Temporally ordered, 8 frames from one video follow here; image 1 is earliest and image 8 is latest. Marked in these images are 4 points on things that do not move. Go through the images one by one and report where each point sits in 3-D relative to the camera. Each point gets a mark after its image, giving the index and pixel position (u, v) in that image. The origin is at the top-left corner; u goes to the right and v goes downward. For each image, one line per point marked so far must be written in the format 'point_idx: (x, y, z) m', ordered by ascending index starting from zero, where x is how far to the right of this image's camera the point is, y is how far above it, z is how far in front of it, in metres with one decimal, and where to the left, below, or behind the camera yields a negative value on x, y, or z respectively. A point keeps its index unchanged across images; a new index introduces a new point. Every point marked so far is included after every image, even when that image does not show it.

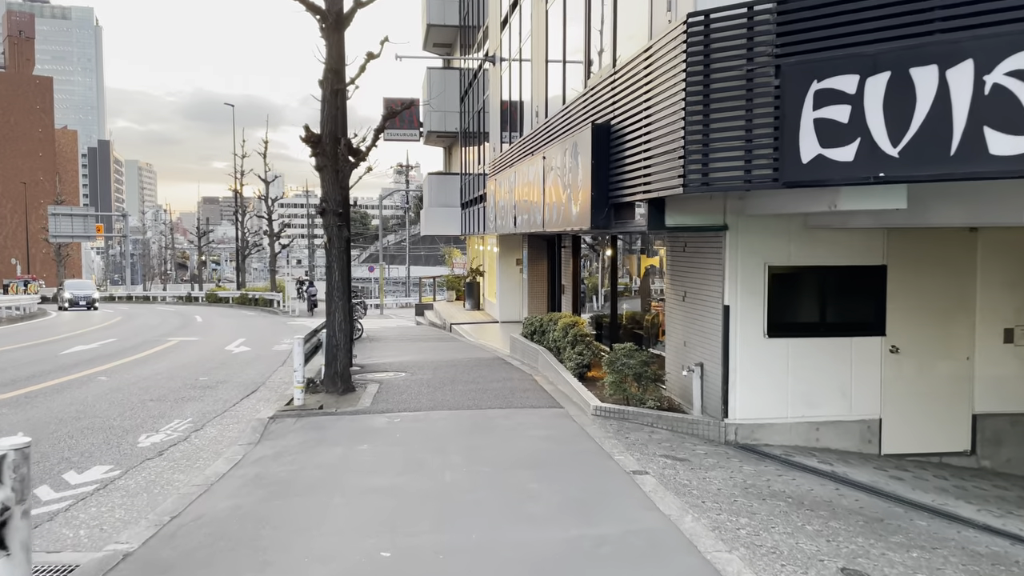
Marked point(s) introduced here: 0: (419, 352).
0: (-1.8, -1.2, +15.7) m
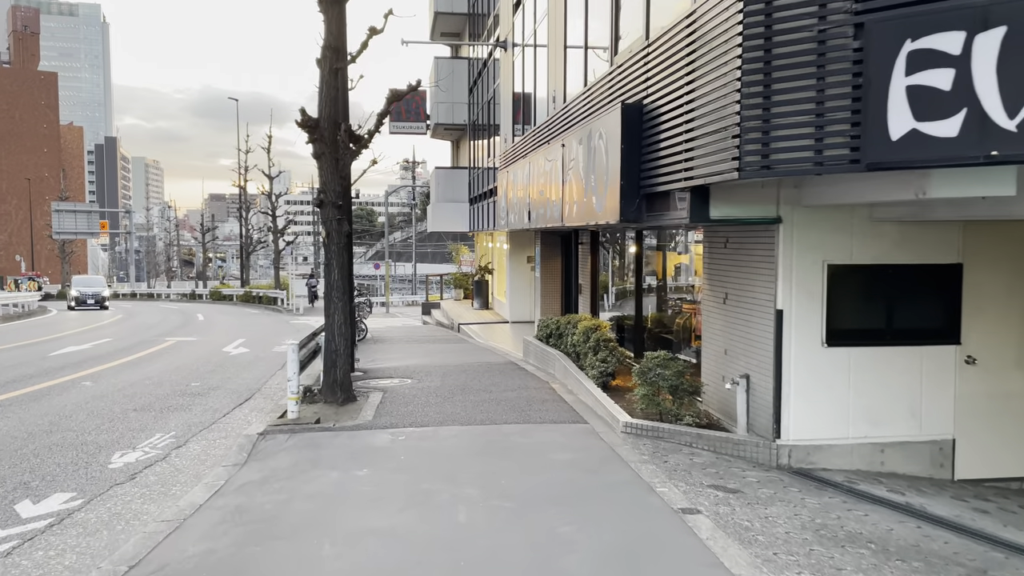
0: (-1.6, -1.2, +14.8) m
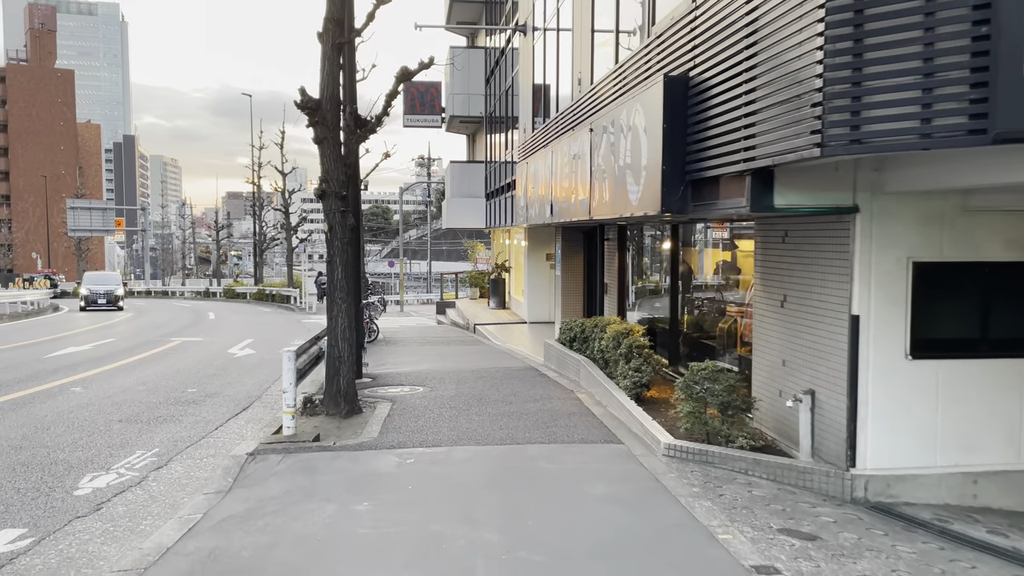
0: (-1.2, -1.2, +13.8) m
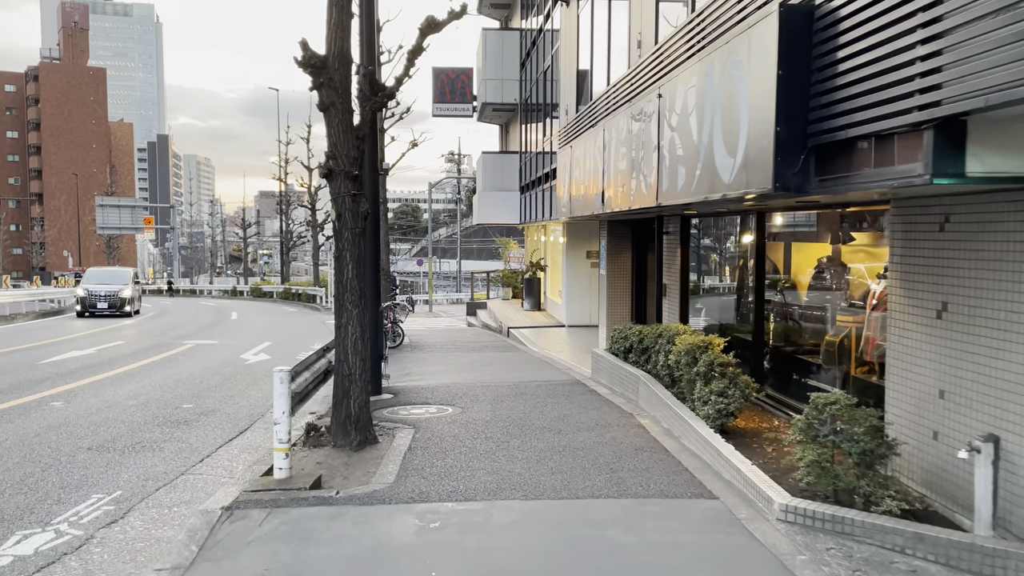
0: (-0.6, -1.2, +12.2) m
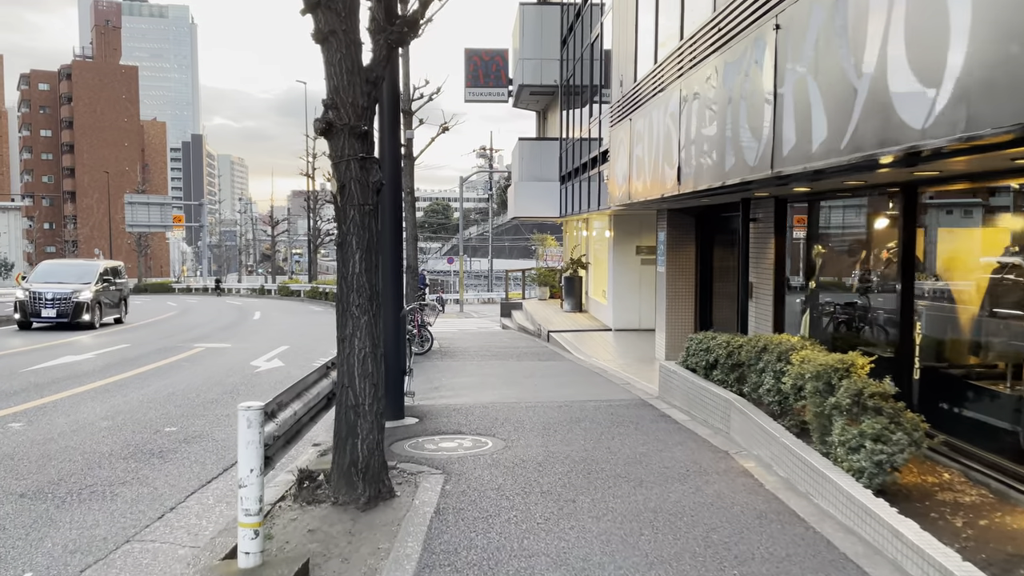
0: (0.0, -1.2, +10.3) m
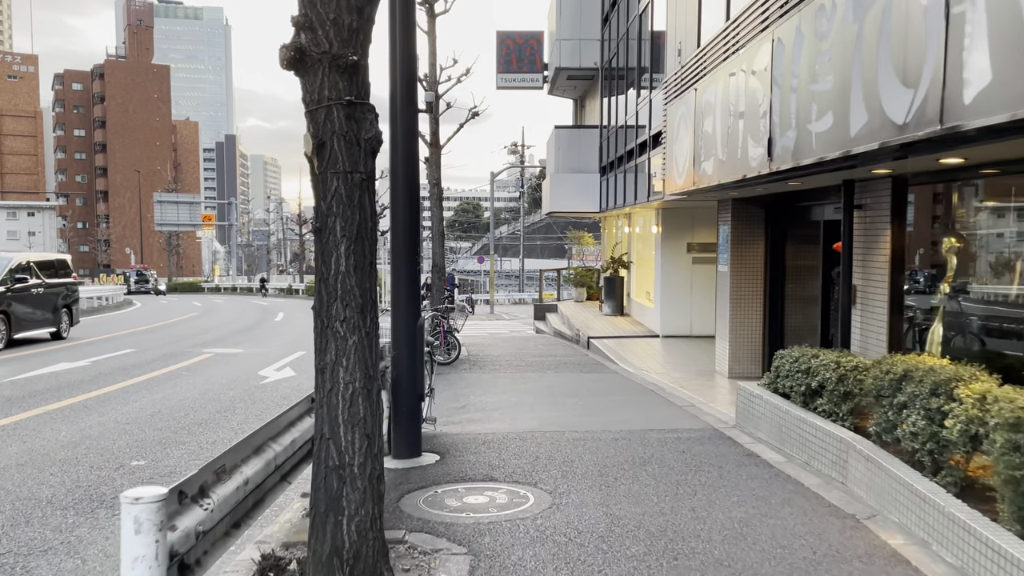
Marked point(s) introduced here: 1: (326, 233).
0: (+0.4, -1.2, +8.7) m
1: (-0.8, +0.2, +3.4) m
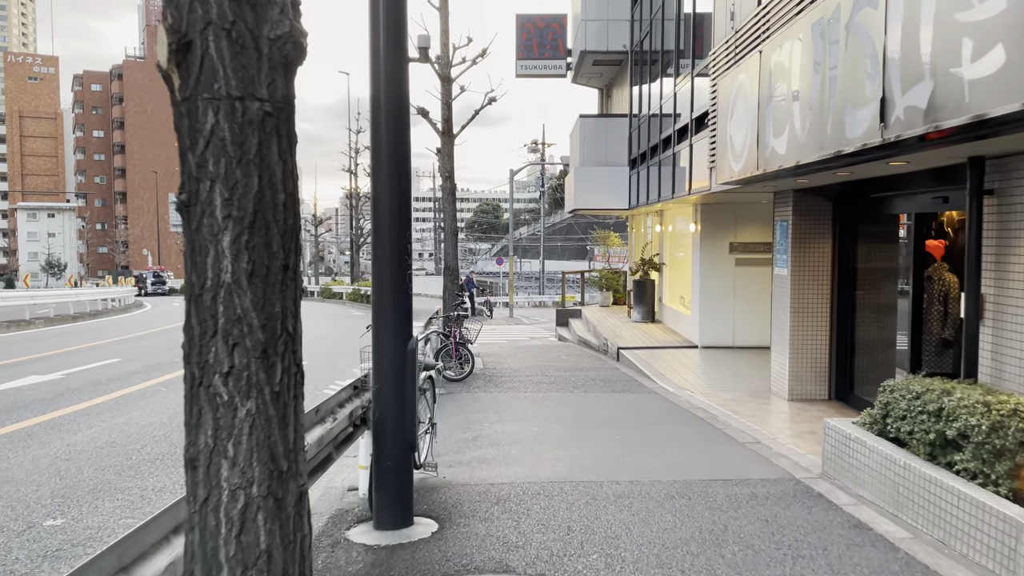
0: (+0.6, -1.3, +7.1) m
1: (-0.7, +0.2, +1.9) m
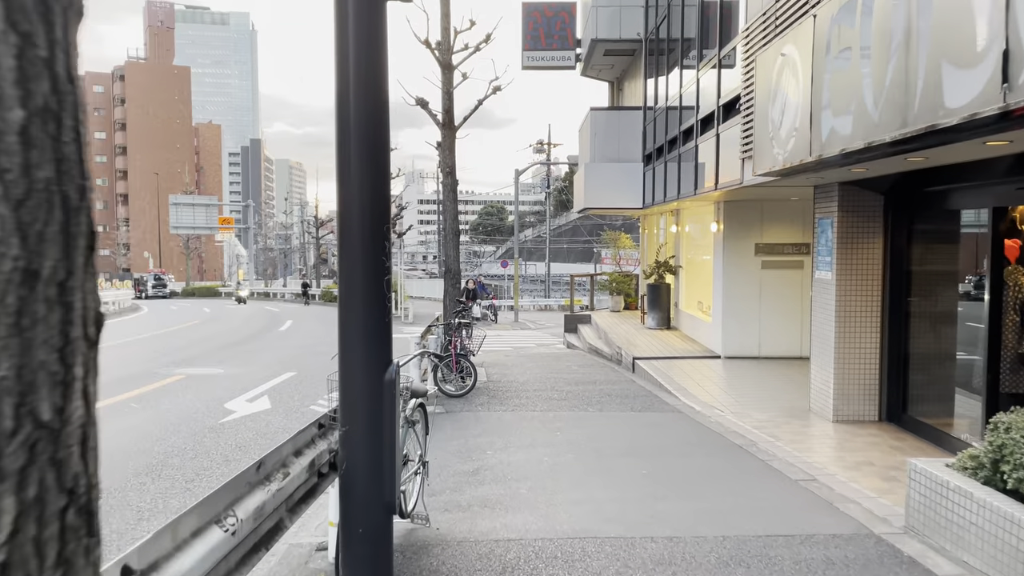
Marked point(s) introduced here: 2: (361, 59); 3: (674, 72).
0: (+0.7, -1.4, +6.0) m
1: (-0.7, +0.1, +0.8) m
2: (-0.6, +0.9, +3.3) m
3: (+2.9, +3.9, +14.5) m
